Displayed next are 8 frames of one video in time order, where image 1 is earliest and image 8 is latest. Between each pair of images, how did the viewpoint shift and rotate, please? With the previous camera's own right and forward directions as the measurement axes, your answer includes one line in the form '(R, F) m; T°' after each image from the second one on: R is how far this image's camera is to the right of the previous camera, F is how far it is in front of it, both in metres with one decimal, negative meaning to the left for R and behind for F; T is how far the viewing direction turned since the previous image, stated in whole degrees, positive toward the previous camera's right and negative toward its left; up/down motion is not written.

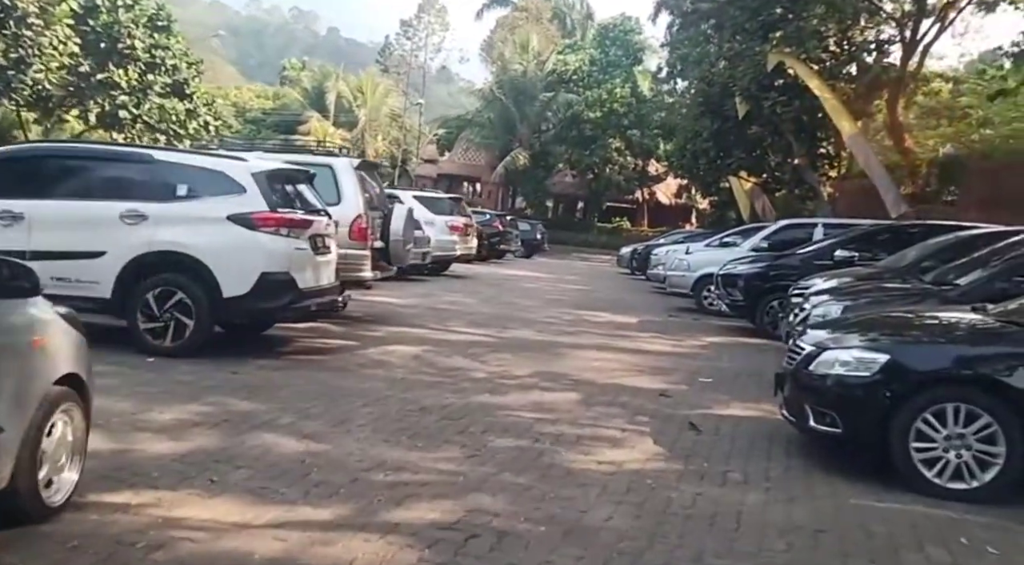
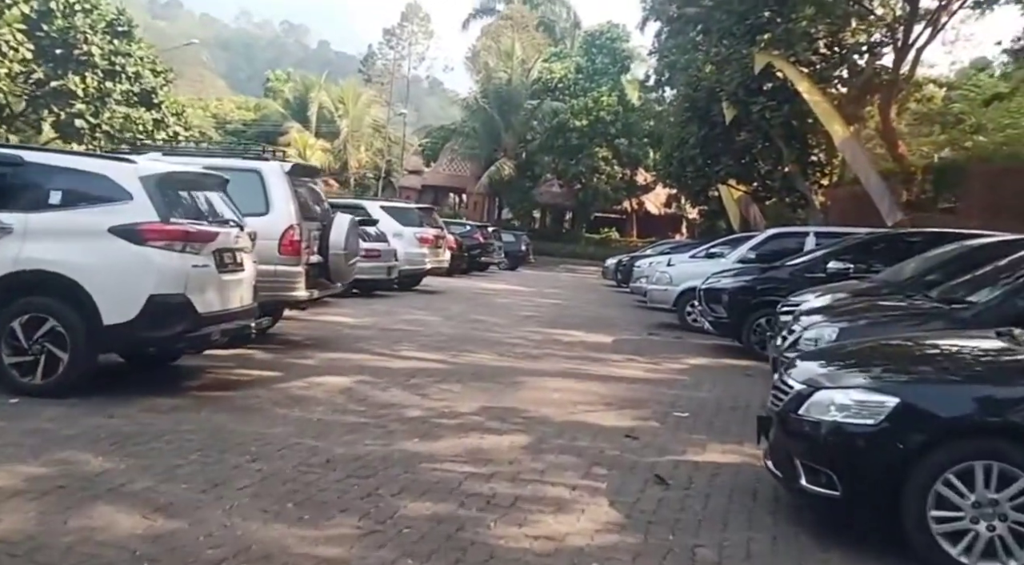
(+0.4, +1.4) m; 0°
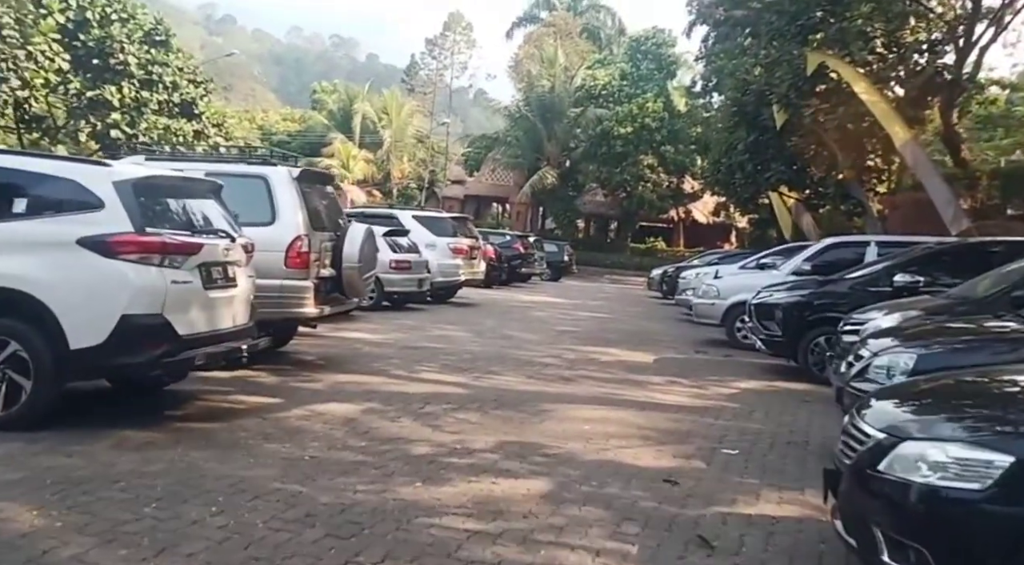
(+0.2, +1.0) m; -3°
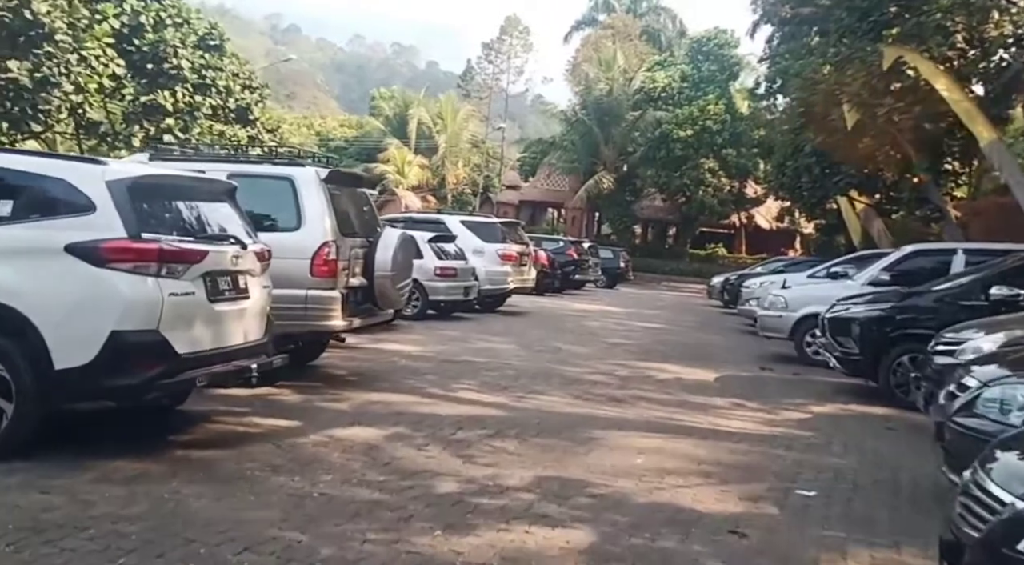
(+0.1, +0.9) m; -3°
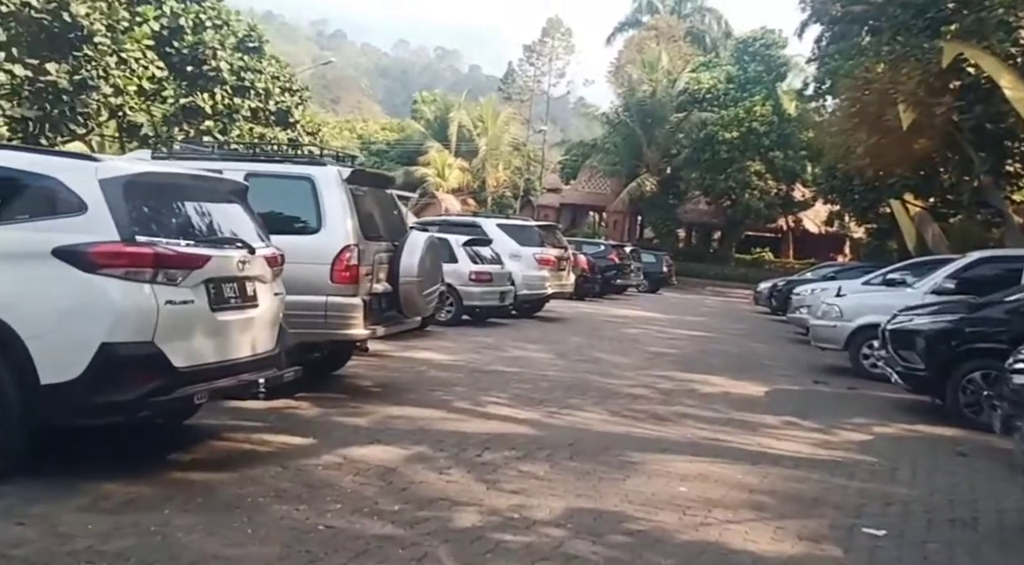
(+0.1, +0.6) m; -2°
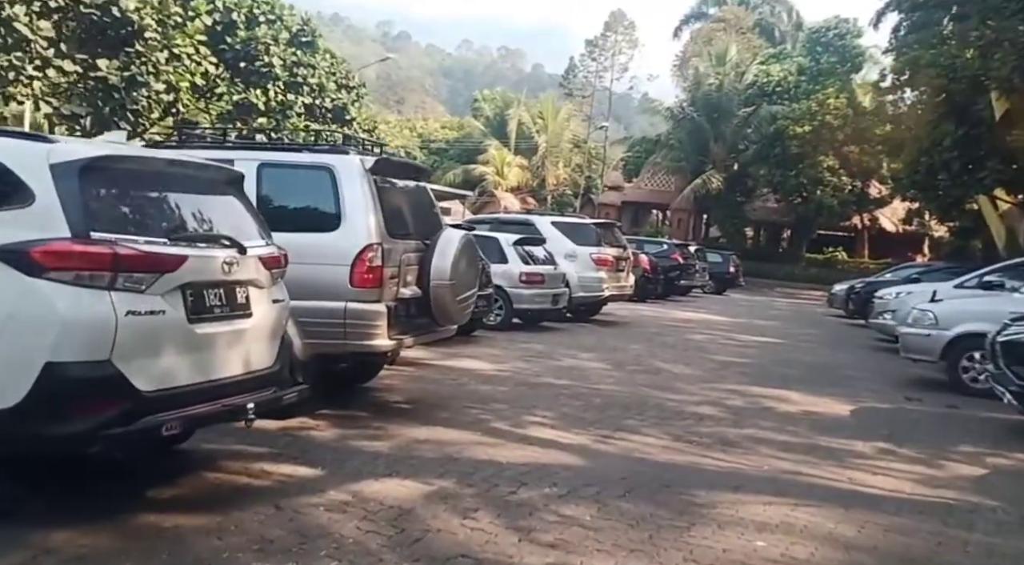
(+0.1, +1.1) m; -3°
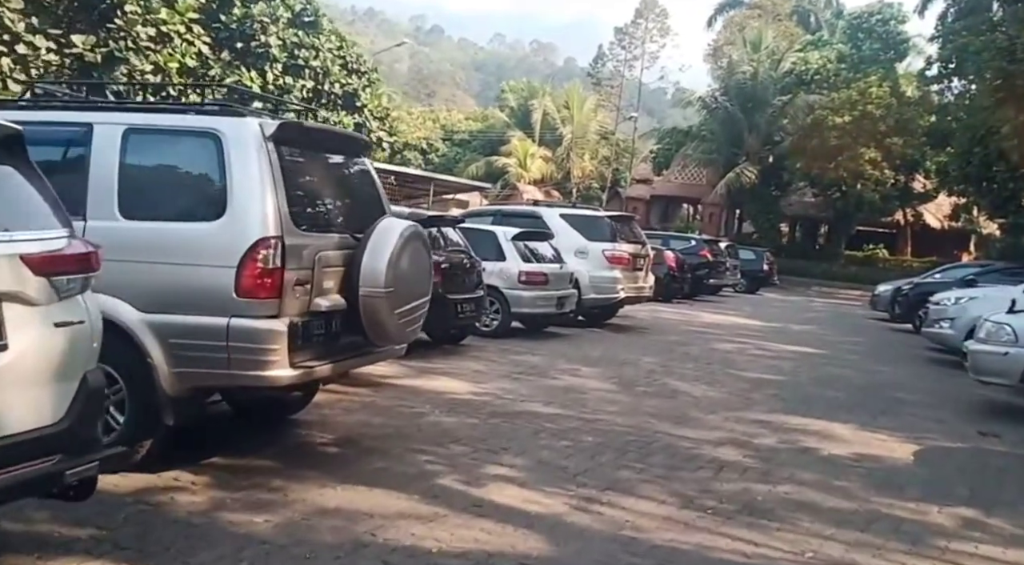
(+0.4, +2.0) m; -2°
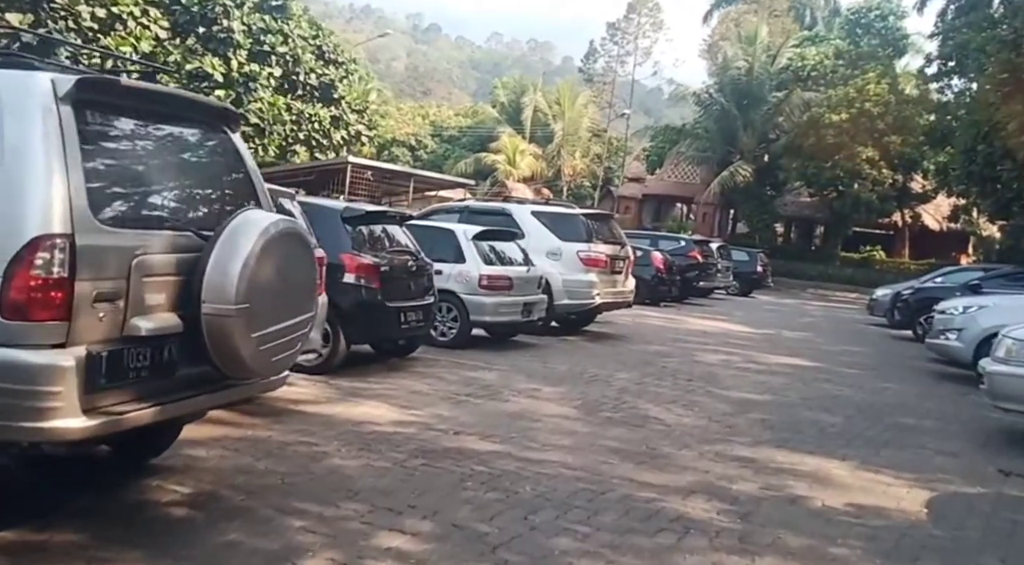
(+0.4, +1.5) m; 0°
